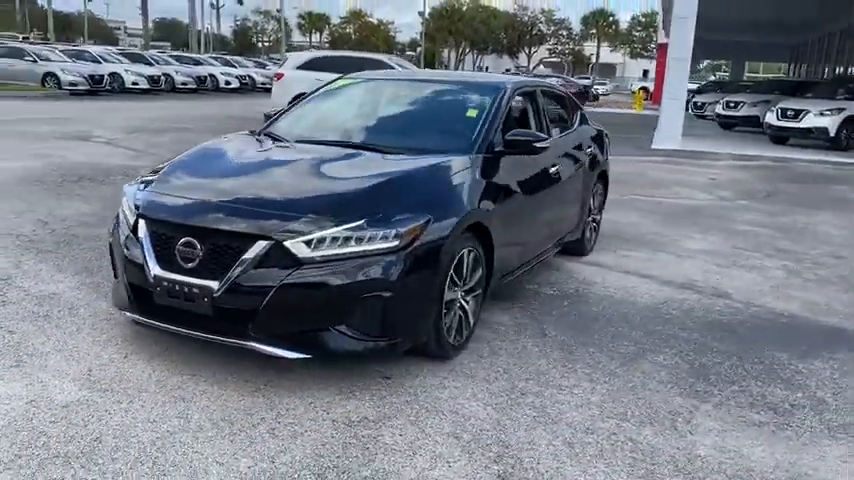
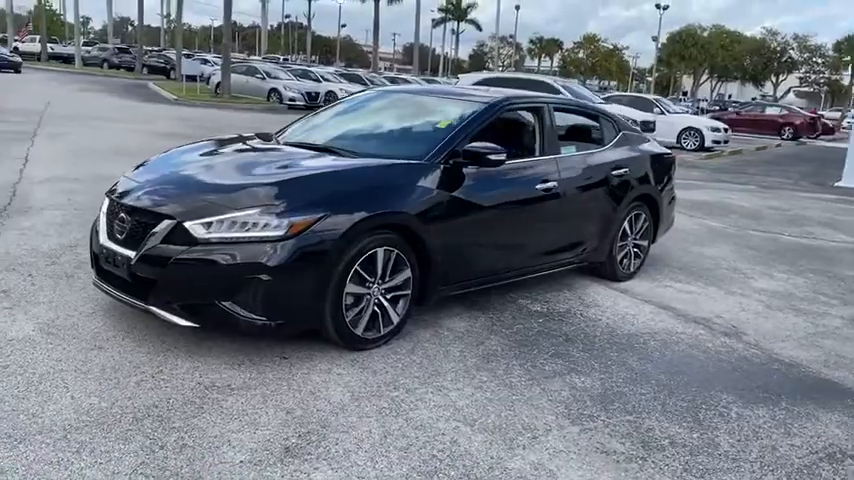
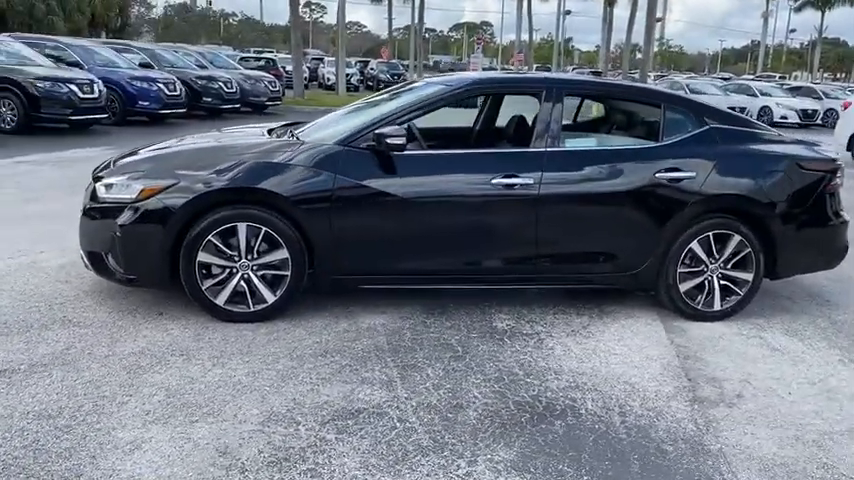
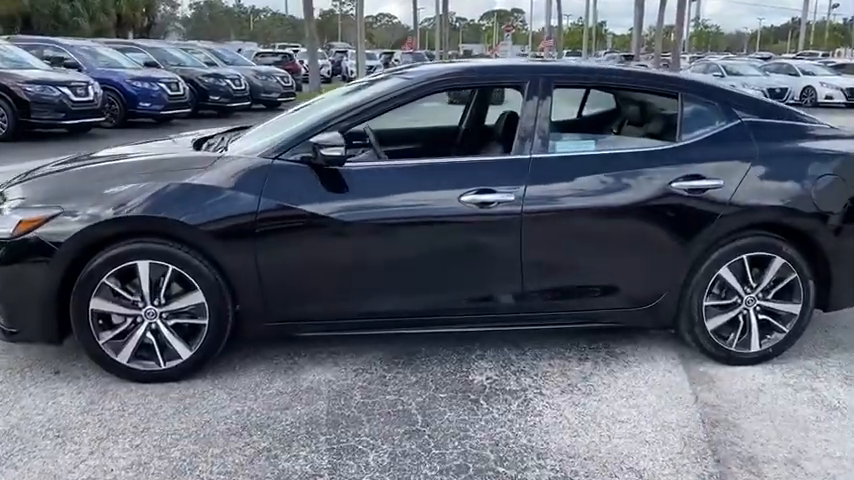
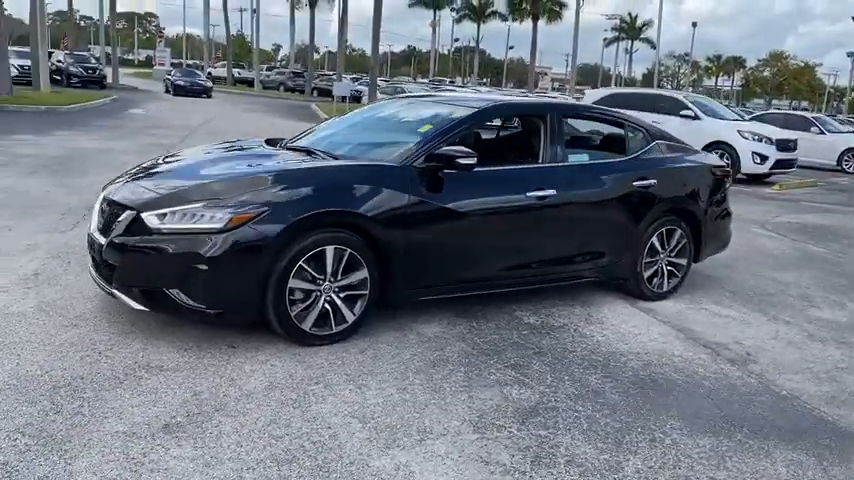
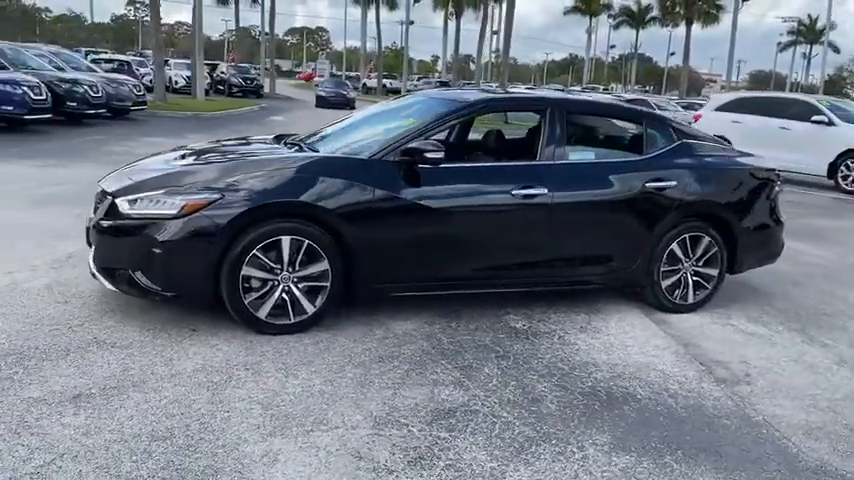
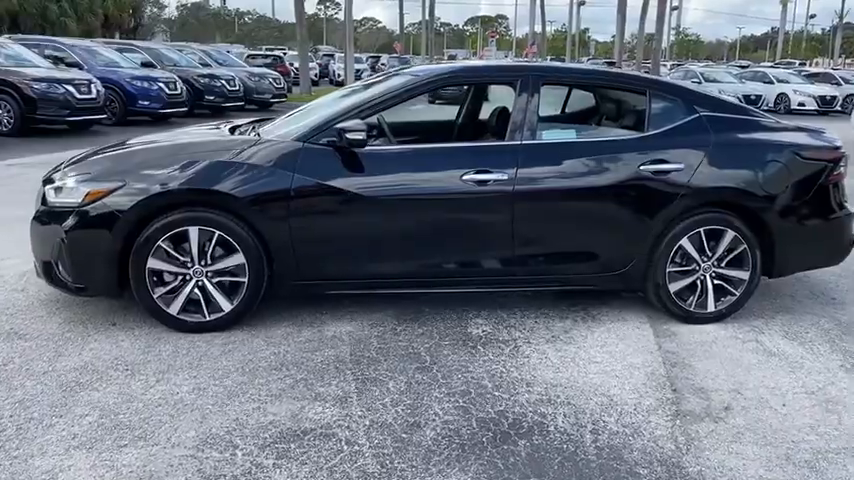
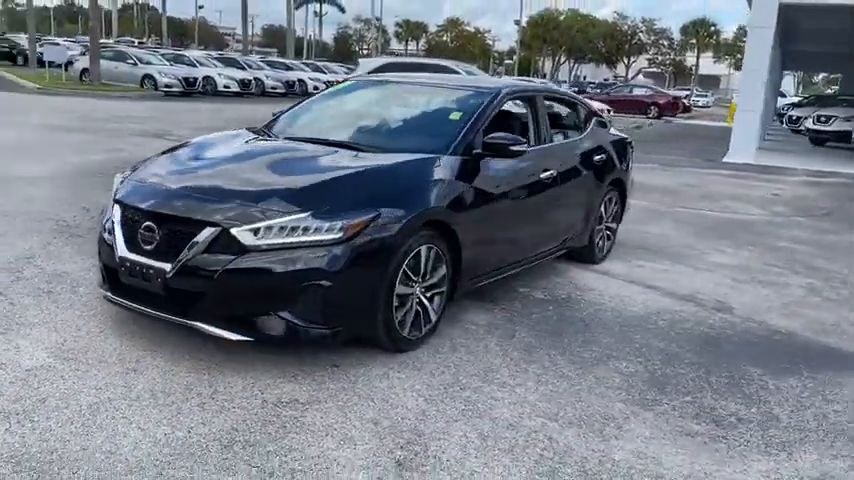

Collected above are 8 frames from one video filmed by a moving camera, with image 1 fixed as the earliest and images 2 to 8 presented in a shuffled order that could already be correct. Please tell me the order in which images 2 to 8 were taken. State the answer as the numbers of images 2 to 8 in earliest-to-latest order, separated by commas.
8, 2, 5, 6, 3, 7, 4
